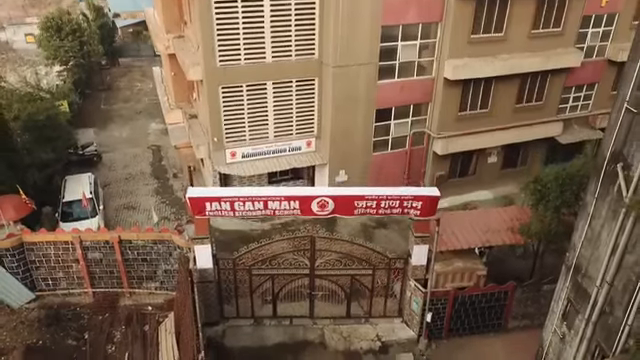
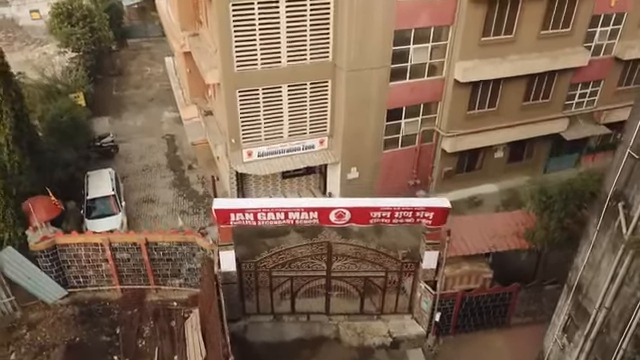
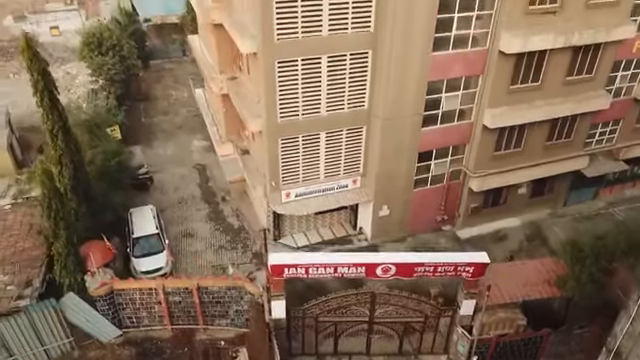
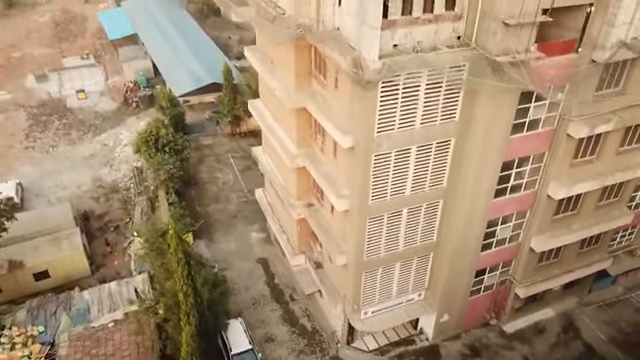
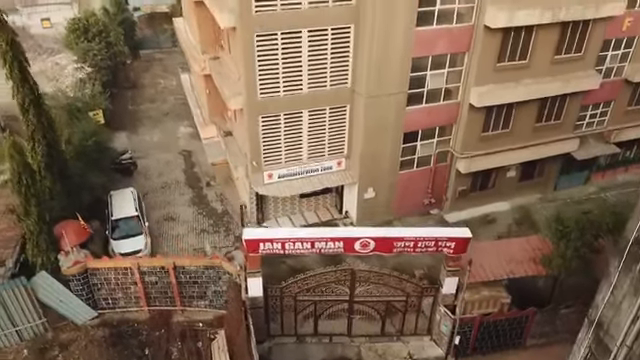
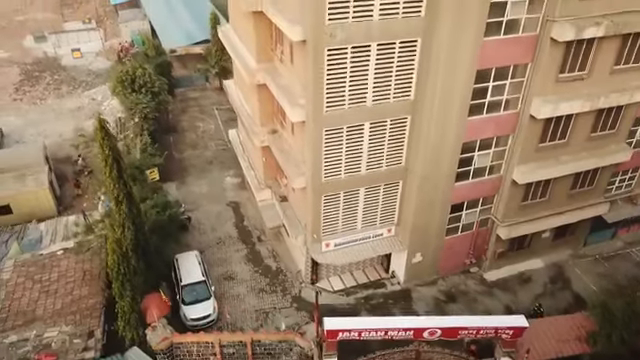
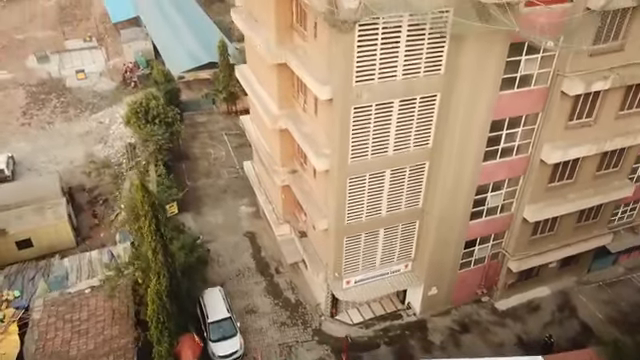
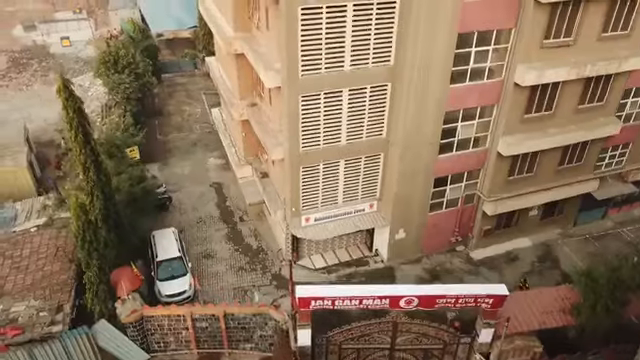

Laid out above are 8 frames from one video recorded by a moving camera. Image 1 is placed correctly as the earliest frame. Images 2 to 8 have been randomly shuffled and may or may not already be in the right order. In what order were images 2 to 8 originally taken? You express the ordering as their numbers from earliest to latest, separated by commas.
2, 5, 3, 8, 6, 7, 4
